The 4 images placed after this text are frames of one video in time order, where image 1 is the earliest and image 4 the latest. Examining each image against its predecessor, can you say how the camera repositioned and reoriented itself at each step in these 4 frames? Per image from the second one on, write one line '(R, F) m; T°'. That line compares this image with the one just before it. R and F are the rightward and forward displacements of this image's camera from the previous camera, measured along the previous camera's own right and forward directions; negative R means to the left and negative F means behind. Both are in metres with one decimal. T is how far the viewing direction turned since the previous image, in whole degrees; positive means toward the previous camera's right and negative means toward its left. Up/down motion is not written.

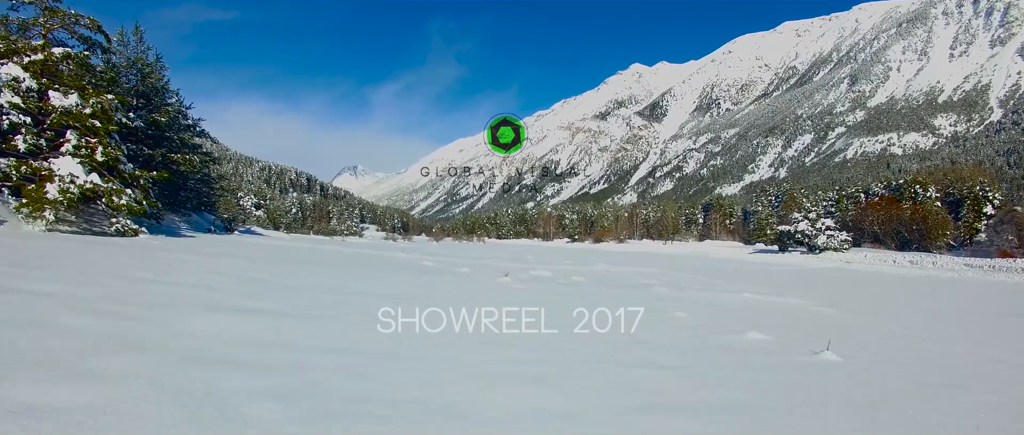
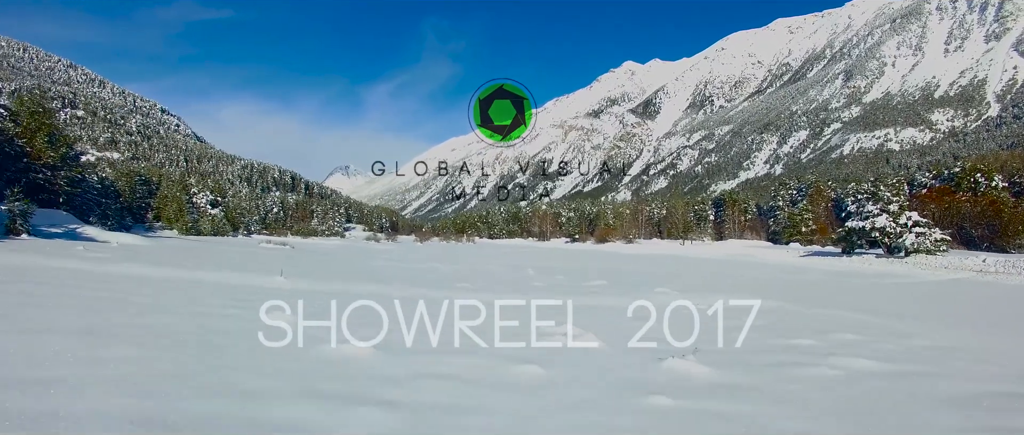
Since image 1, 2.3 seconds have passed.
(0.0, +4.2) m; +1°
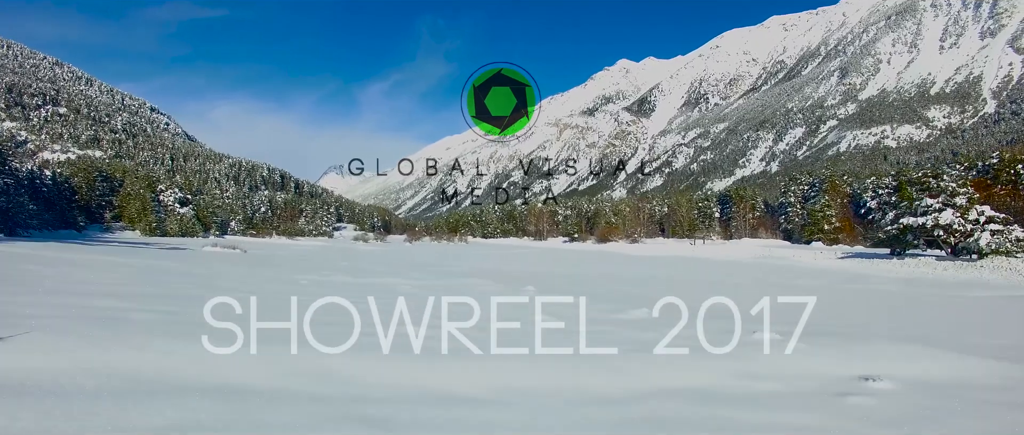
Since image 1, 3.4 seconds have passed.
(0.0, +2.3) m; +1°
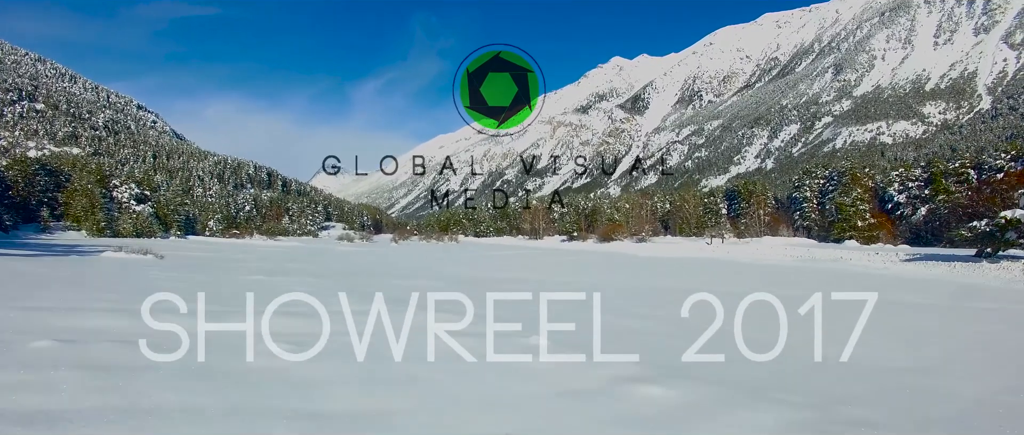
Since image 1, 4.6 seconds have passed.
(0.0, +2.8) m; +1°
